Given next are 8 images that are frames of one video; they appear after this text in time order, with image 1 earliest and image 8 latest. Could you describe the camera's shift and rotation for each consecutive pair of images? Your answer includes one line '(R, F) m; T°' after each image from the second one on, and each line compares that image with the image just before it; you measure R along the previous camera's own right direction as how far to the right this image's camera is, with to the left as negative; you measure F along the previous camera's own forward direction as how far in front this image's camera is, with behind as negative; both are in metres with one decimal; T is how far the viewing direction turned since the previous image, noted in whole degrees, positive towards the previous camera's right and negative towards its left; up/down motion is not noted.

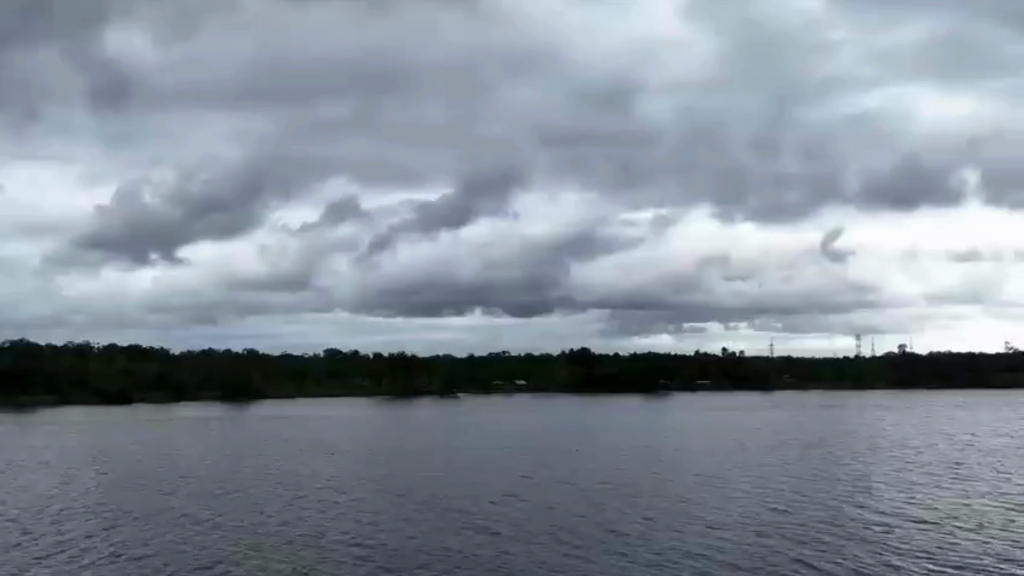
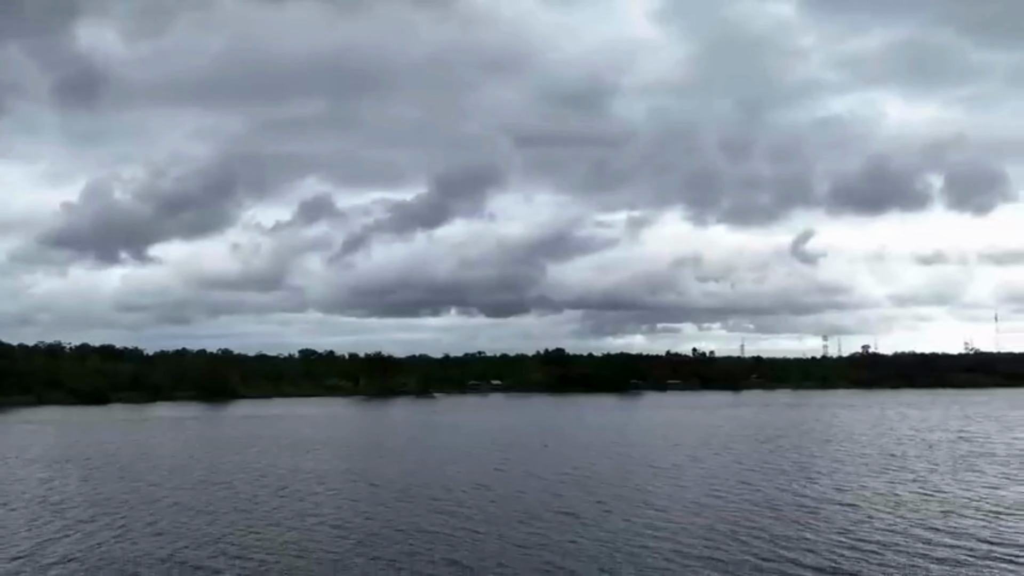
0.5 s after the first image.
(+0.3, -2.8) m; +2°
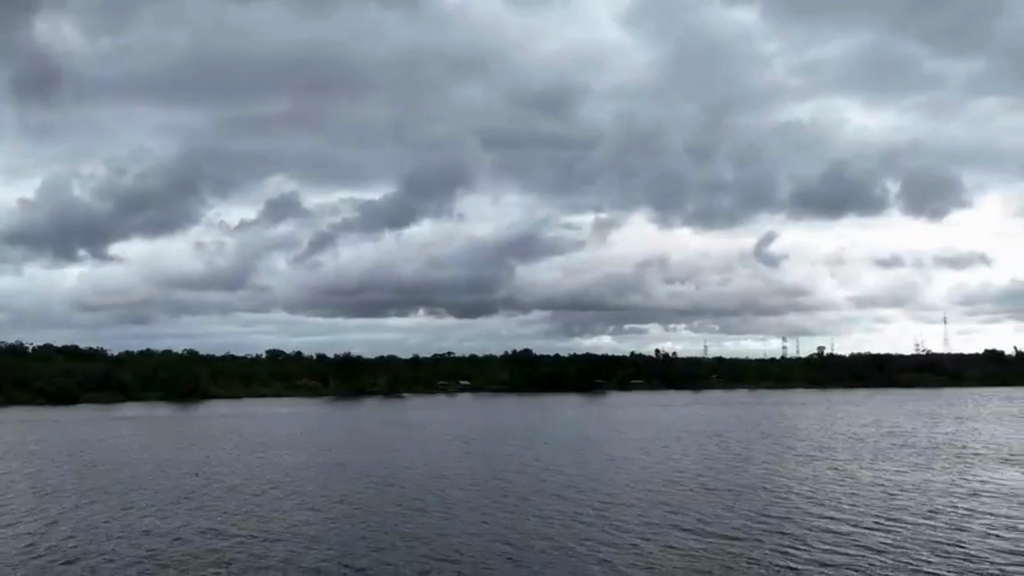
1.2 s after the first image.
(0.0, -3.8) m; +2°
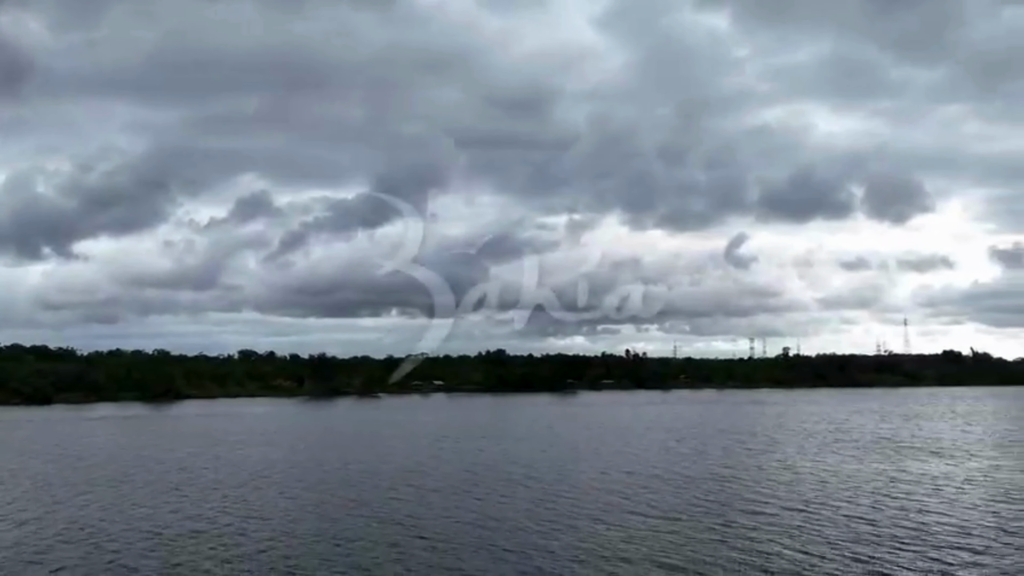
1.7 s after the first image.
(-0.1, -3.2) m; +2°
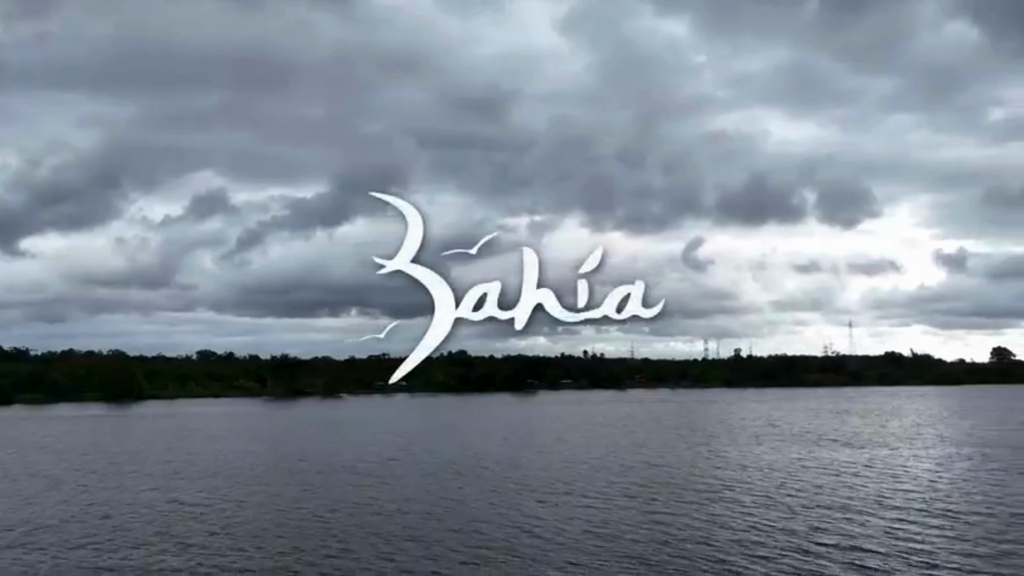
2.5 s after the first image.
(0.0, -4.5) m; +3°
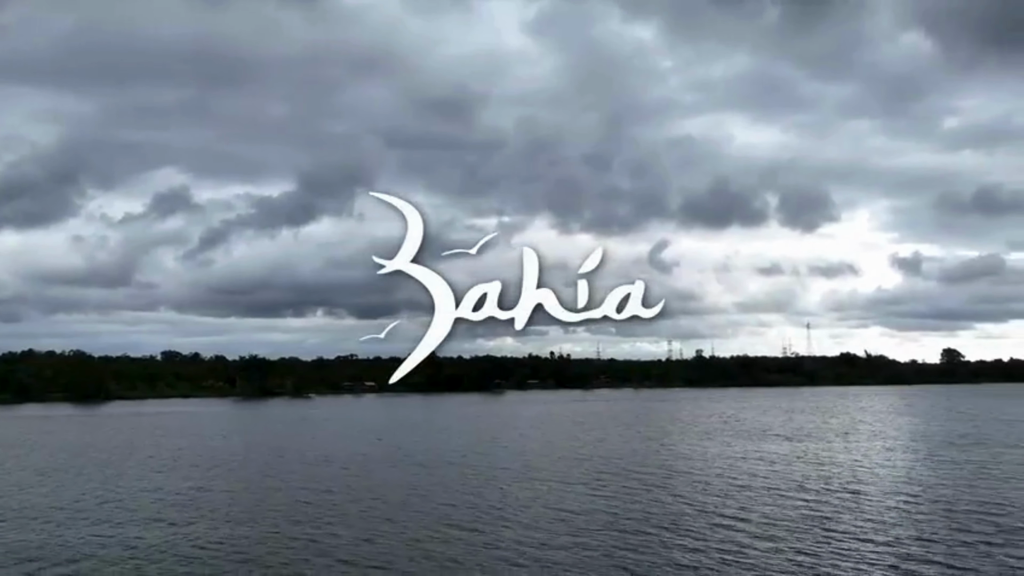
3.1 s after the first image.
(-0.1, -3.8) m; +3°
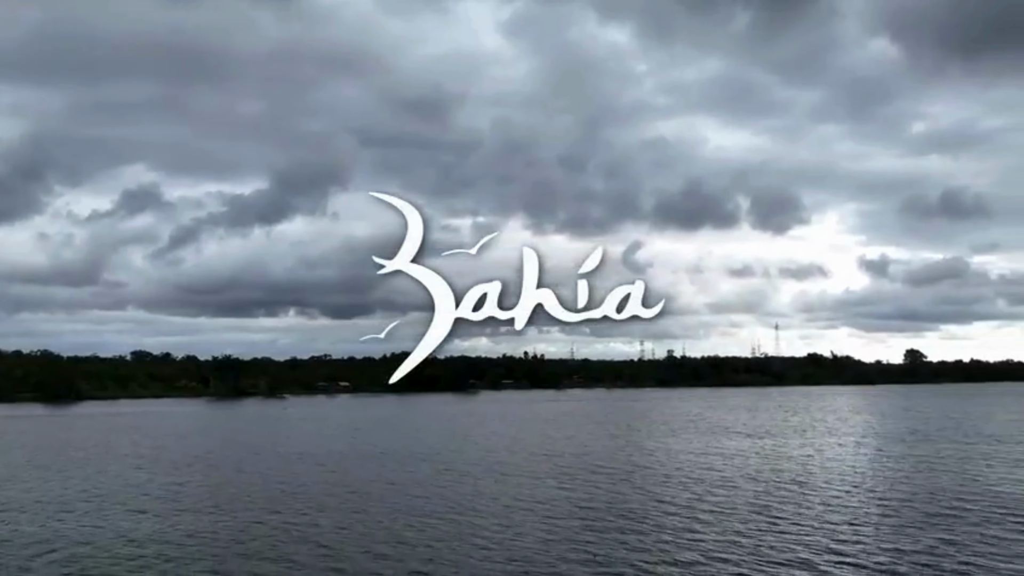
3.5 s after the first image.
(0.0, -2.0) m; +2°
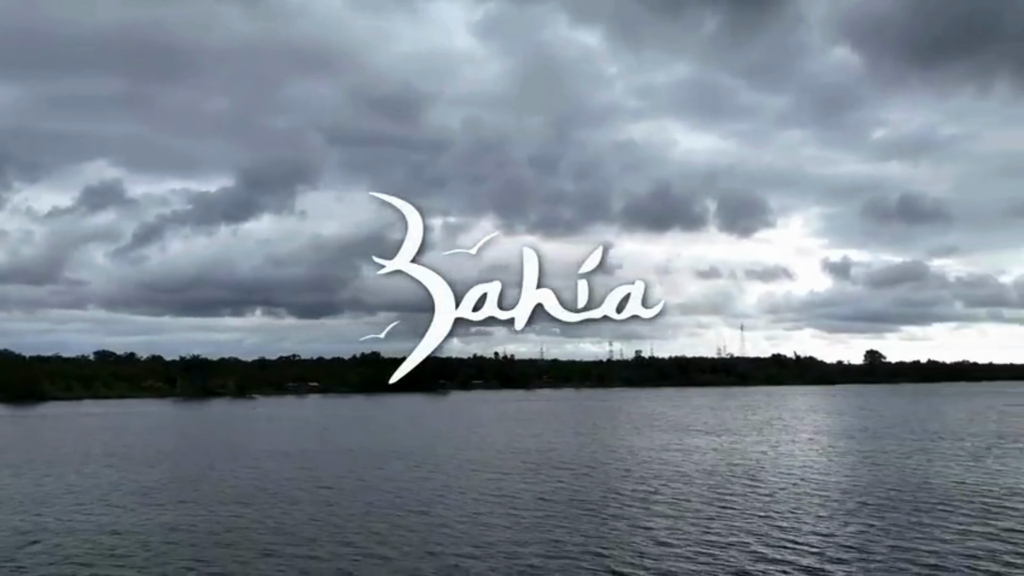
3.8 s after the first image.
(0.0, -1.6) m; +2°
